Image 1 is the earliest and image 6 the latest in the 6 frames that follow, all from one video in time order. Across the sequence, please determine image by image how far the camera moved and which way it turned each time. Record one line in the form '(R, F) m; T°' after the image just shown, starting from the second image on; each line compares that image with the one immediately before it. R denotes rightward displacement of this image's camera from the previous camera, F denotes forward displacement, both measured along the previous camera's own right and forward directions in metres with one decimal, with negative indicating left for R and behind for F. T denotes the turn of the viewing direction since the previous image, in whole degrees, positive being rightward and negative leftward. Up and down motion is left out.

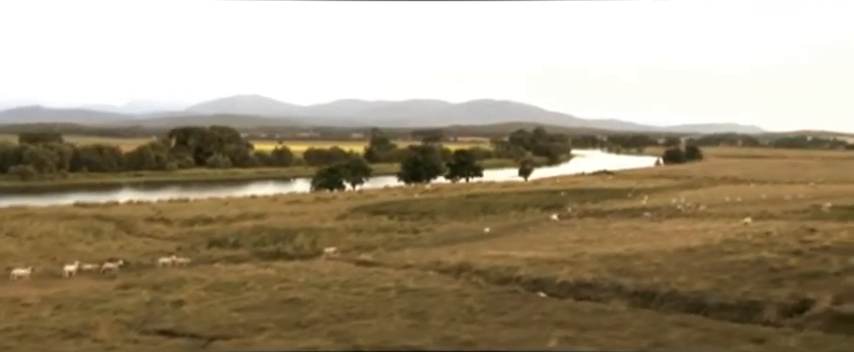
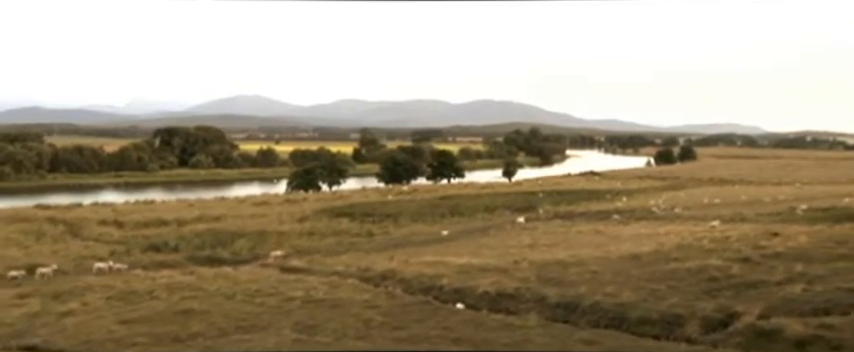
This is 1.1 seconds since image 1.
(+1.7, +1.0) m; 0°
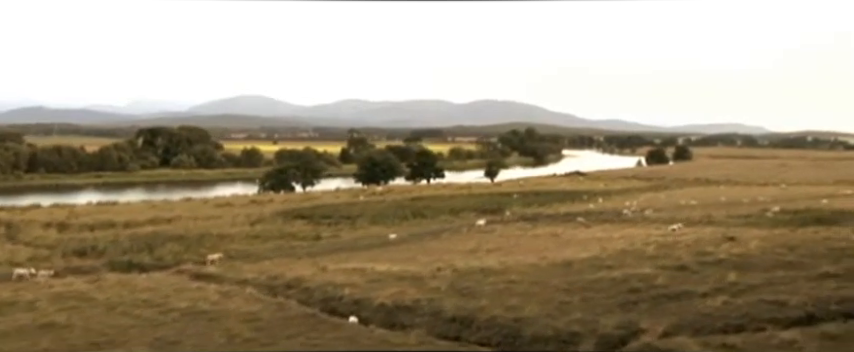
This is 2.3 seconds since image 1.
(+1.9, +1.1) m; 0°
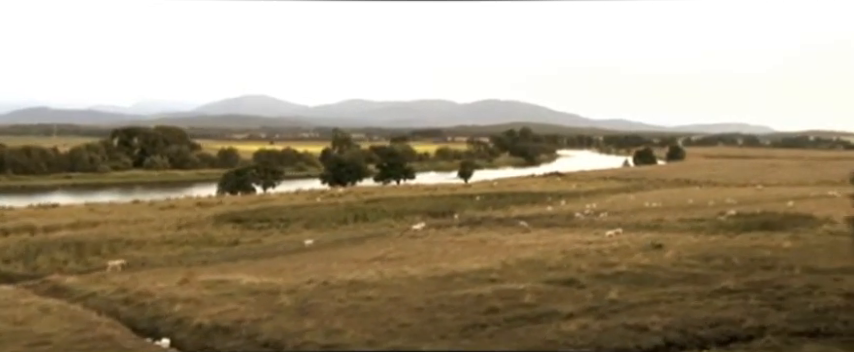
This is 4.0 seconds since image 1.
(+2.7, +1.6) m; -1°
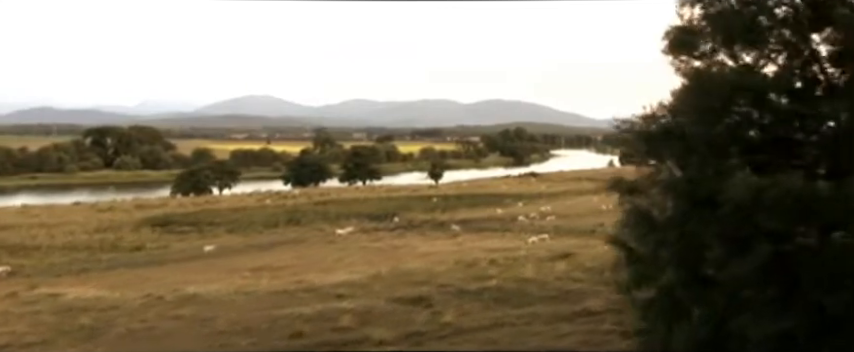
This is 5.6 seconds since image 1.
(+2.7, +1.6) m; -1°
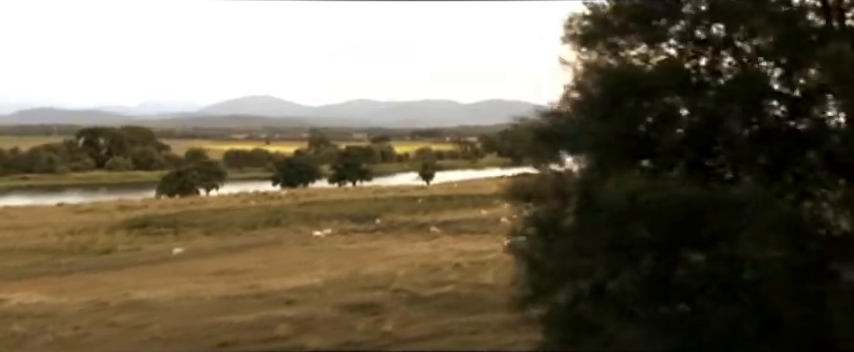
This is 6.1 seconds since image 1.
(+0.8, +0.5) m; 0°
